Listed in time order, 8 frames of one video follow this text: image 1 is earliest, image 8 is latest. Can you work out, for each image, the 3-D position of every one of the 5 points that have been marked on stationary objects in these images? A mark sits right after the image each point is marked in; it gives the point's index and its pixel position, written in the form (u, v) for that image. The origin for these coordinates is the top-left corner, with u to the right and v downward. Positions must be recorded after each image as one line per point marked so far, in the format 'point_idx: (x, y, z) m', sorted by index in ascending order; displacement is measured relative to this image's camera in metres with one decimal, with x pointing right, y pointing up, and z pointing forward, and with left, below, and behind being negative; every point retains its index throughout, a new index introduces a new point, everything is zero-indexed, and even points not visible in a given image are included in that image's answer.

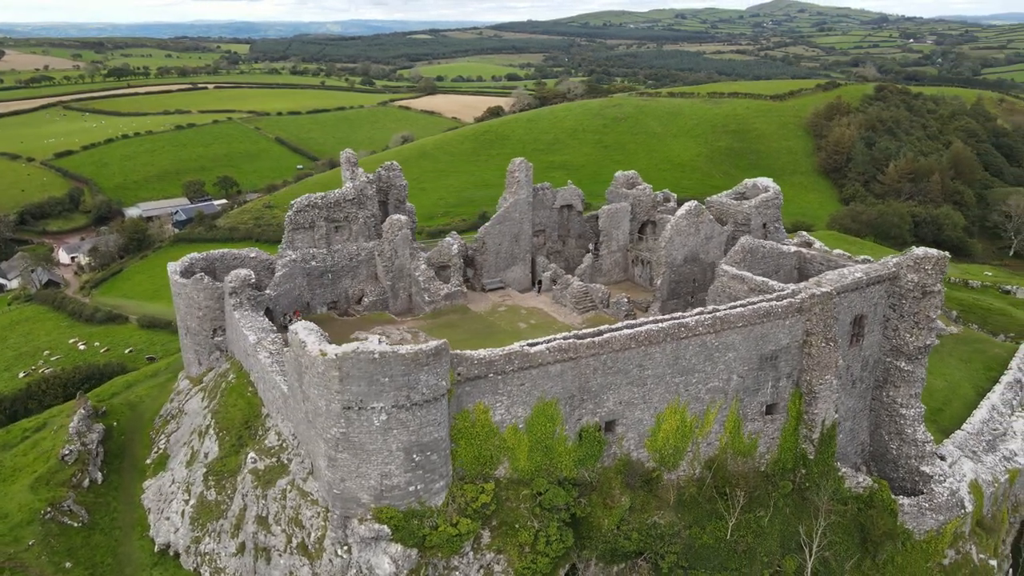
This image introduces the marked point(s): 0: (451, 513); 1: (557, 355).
0: (-1.4, -5.3, +17.0) m
1: (+1.1, -1.7, +17.8) m
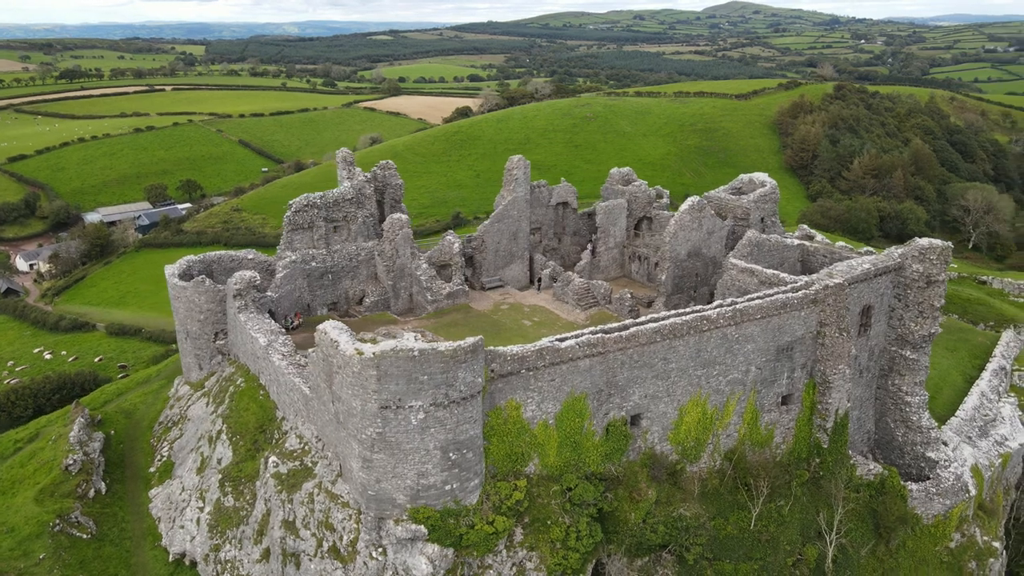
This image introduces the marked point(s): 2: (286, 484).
0: (-0.5, -5.3, +16.9) m
1: (+1.9, -1.5, +17.8) m
2: (-5.8, -5.0, +18.3) m
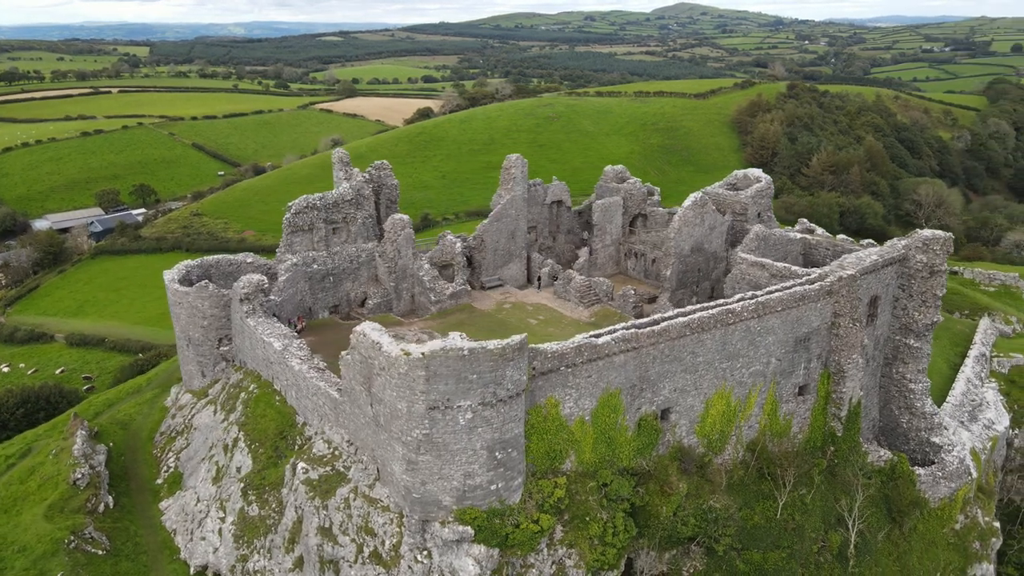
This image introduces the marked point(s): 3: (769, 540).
0: (+0.5, -5.2, +16.8) m
1: (+2.7, -1.4, +17.9) m
2: (-4.8, -5.1, +17.9) m
3: (+7.2, -7.1, +20.0) m
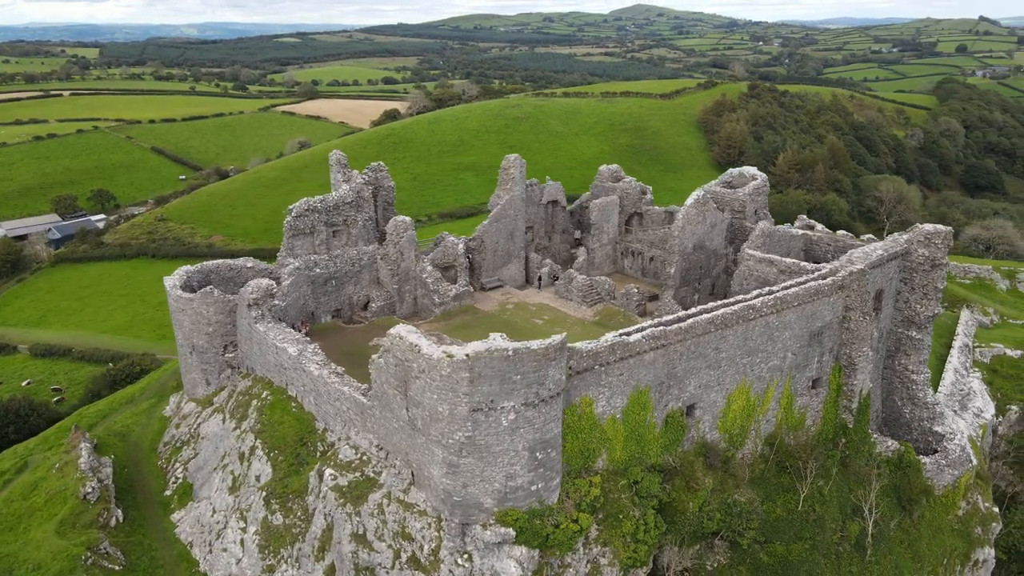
0: (+1.4, -5.2, +16.8) m
1: (+3.5, -1.4, +18.0) m
2: (-4.0, -5.1, +17.6) m
3: (+7.9, -6.9, +20.3) m
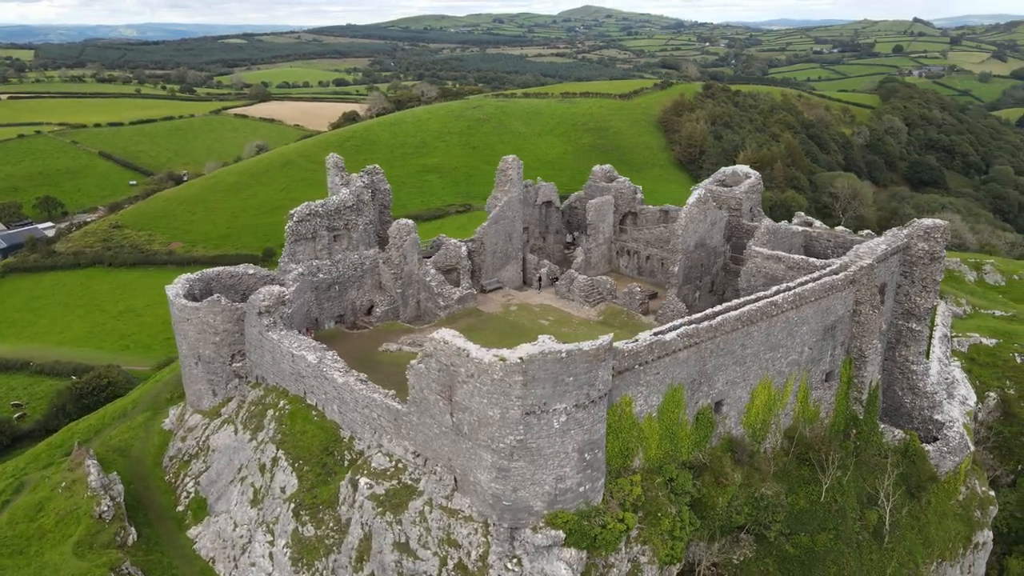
0: (+2.4, -5.2, +16.8) m
1: (+4.4, -1.3, +18.1) m
2: (-3.0, -5.3, +17.4) m
3: (+8.8, -6.8, +20.7) m
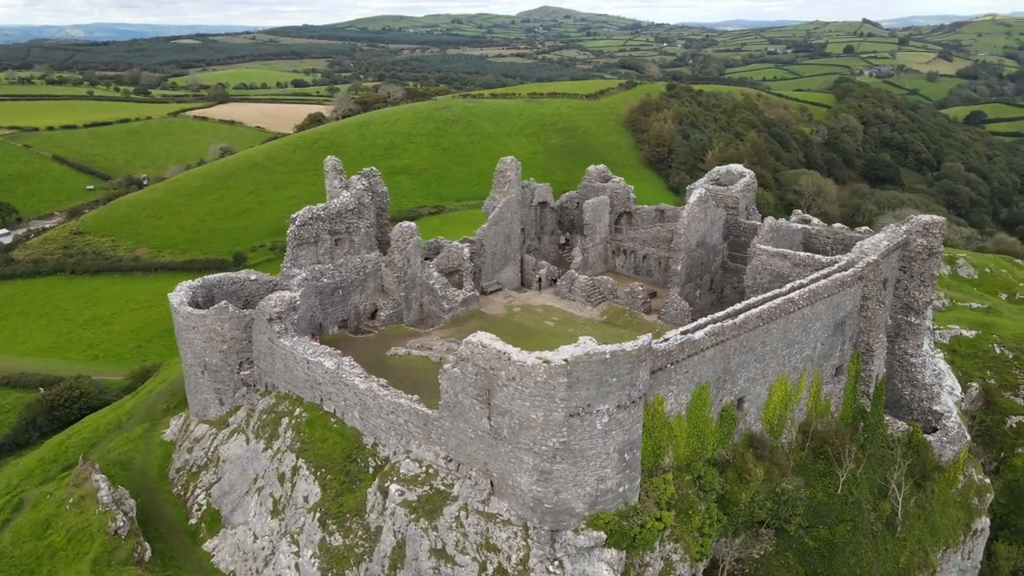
0: (+3.3, -5.2, +16.9) m
1: (+5.1, -1.3, +18.3) m
2: (-2.2, -5.4, +17.2) m
3: (+9.5, -6.7, +21.1) m
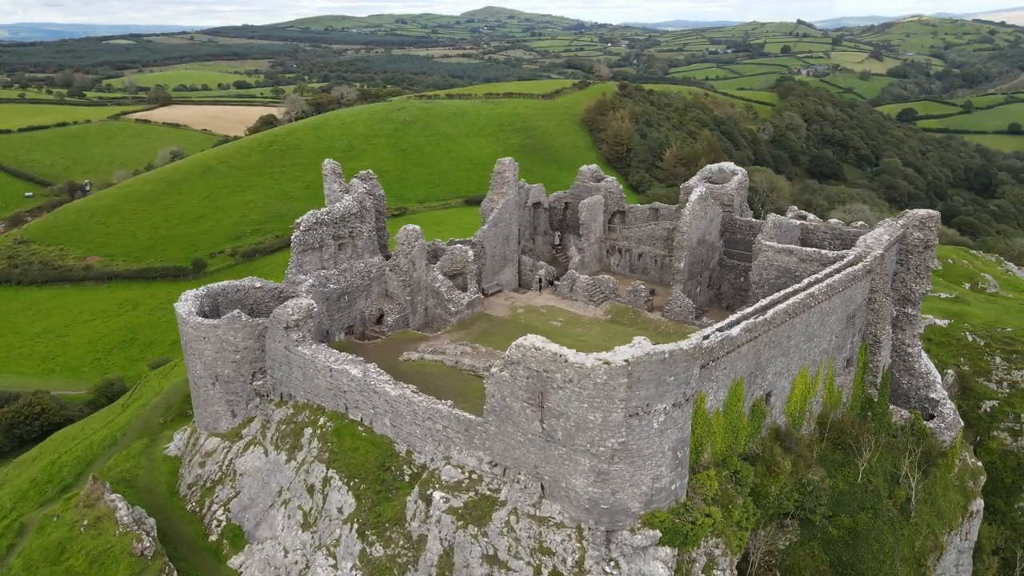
0: (+4.4, -5.1, +17.0) m
1: (+6.1, -1.2, +18.6) m
2: (-1.0, -5.4, +17.0) m
3: (+10.4, -6.5, +21.7) m
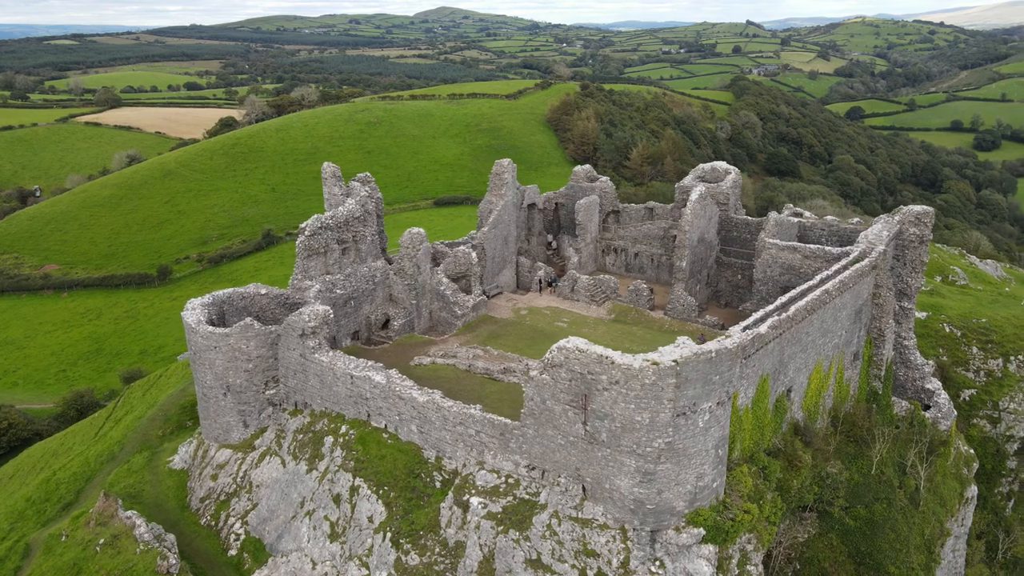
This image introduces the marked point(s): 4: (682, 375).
0: (+5.4, -5.1, +17.2) m
1: (+6.9, -1.2, +18.8) m
2: (0.0, -5.5, +16.9) m
3: (+11.1, -6.4, +22.2) m
4: (+3.5, -1.8, +14.7) m
